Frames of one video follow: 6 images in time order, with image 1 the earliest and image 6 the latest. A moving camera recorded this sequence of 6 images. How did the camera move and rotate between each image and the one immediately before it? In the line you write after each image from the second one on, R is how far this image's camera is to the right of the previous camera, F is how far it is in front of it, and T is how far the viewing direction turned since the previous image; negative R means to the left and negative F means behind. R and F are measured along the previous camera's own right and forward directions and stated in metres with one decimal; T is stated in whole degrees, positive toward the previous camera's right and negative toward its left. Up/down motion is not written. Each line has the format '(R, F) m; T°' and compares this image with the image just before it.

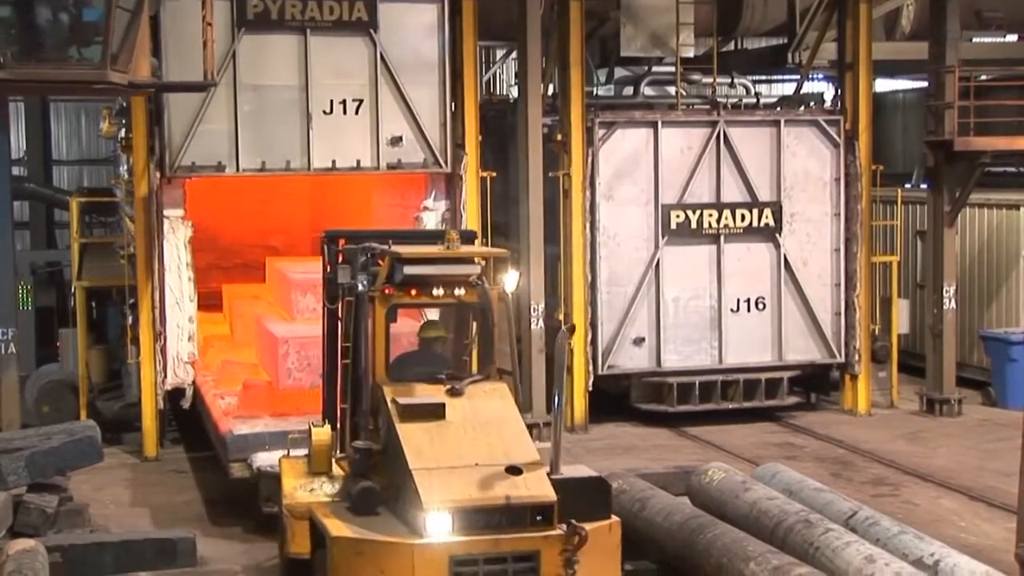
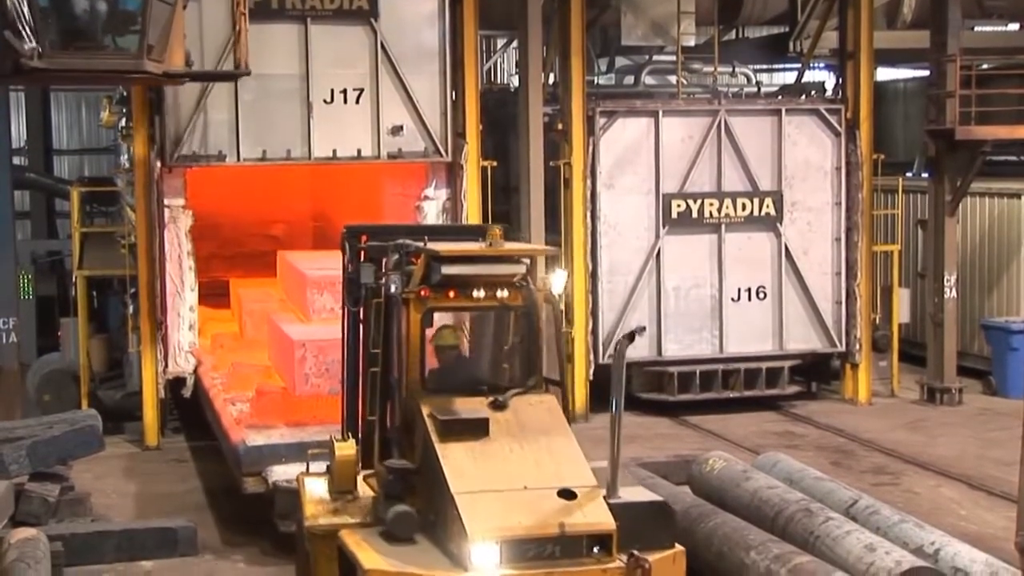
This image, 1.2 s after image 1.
(0.0, 0.0) m; 0°
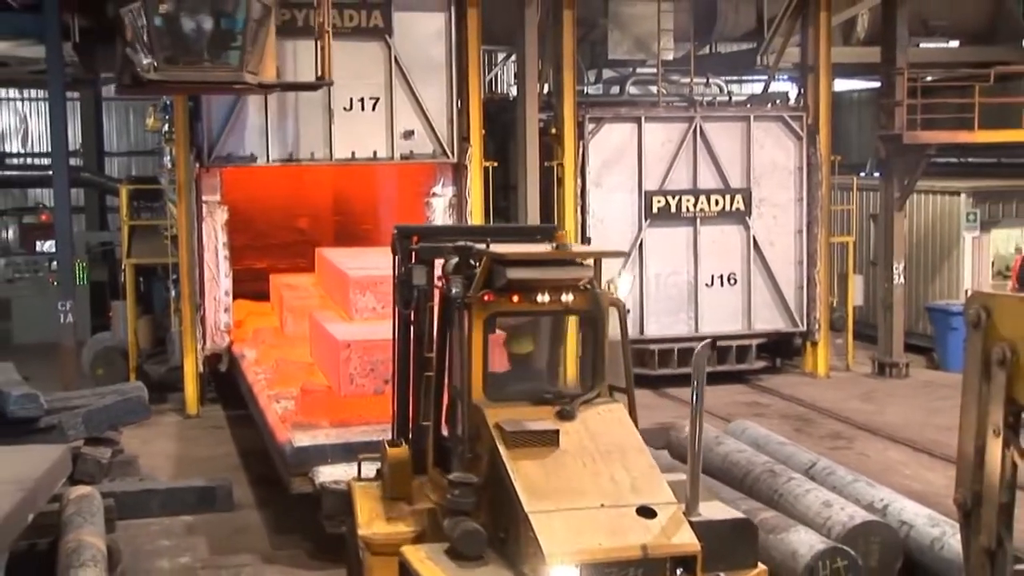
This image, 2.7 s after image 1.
(0.0, -1.6) m; 0°
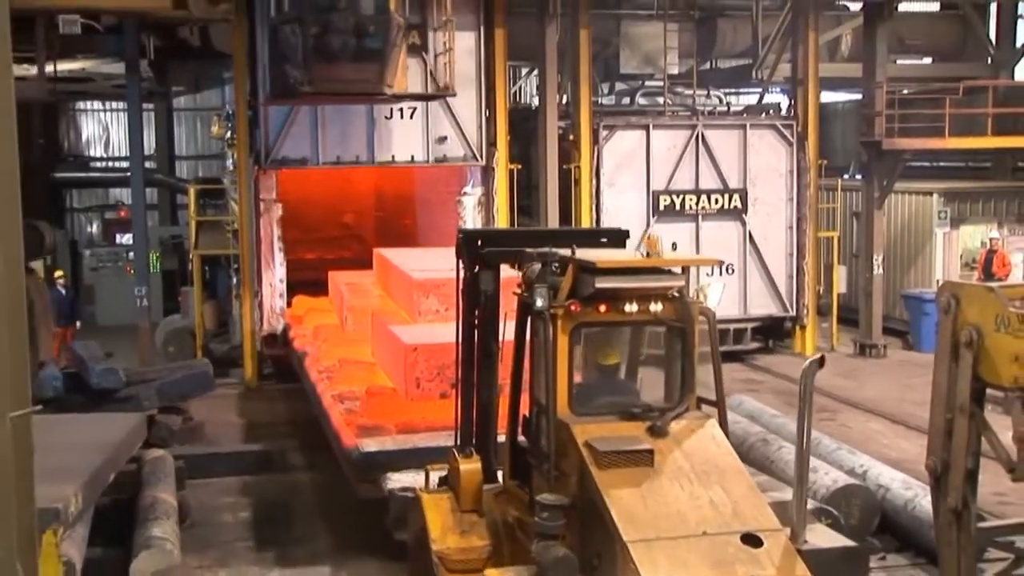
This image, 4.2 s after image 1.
(0.0, -1.7) m; -1°
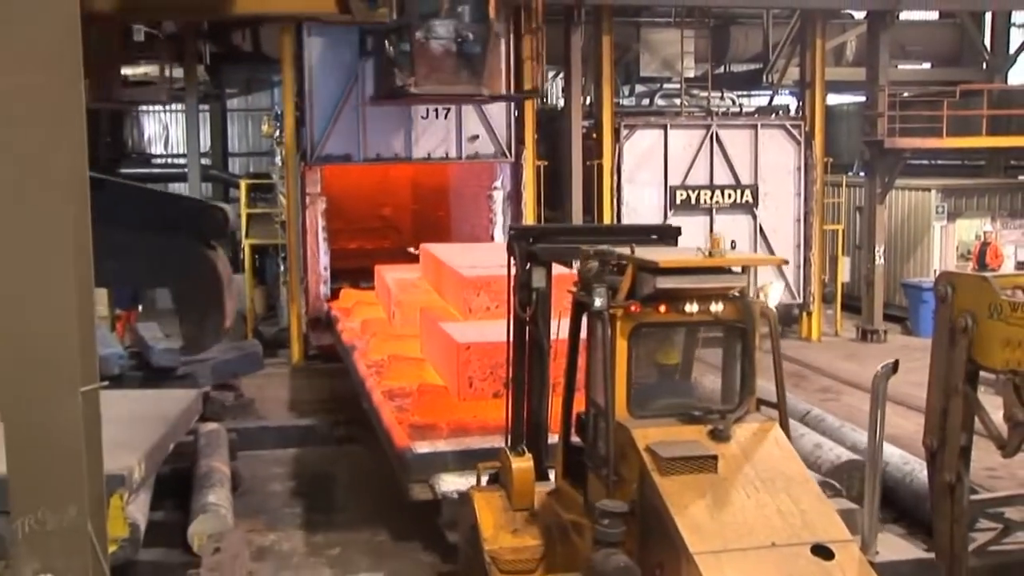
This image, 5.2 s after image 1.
(0.0, -1.2) m; -1°
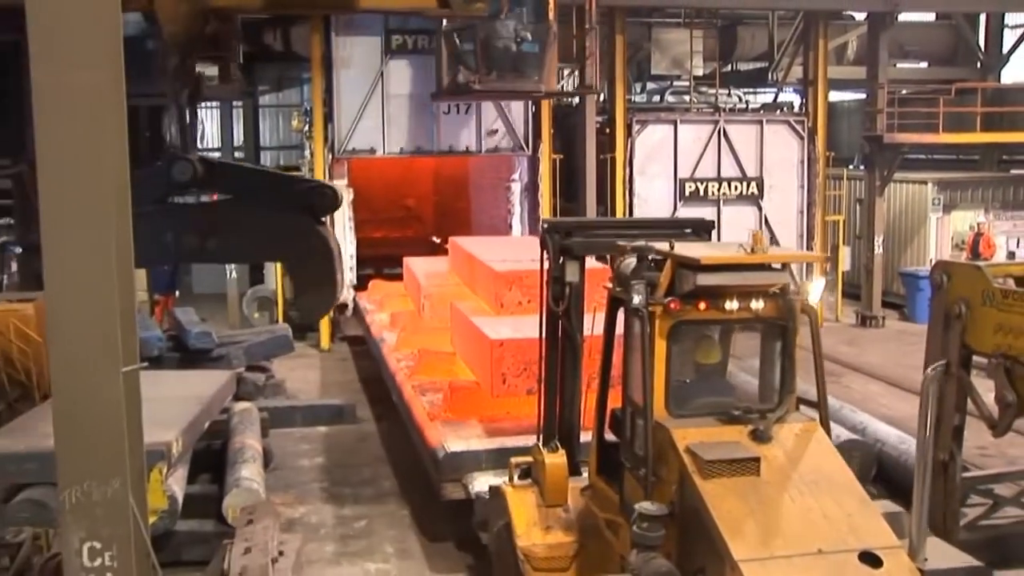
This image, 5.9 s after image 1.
(-0.1, -0.9) m; -1°
